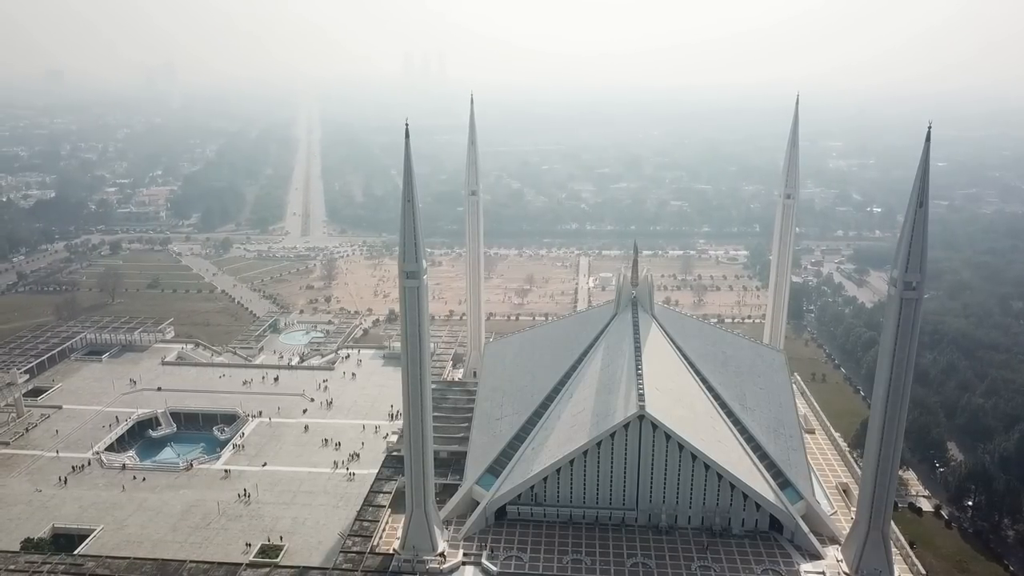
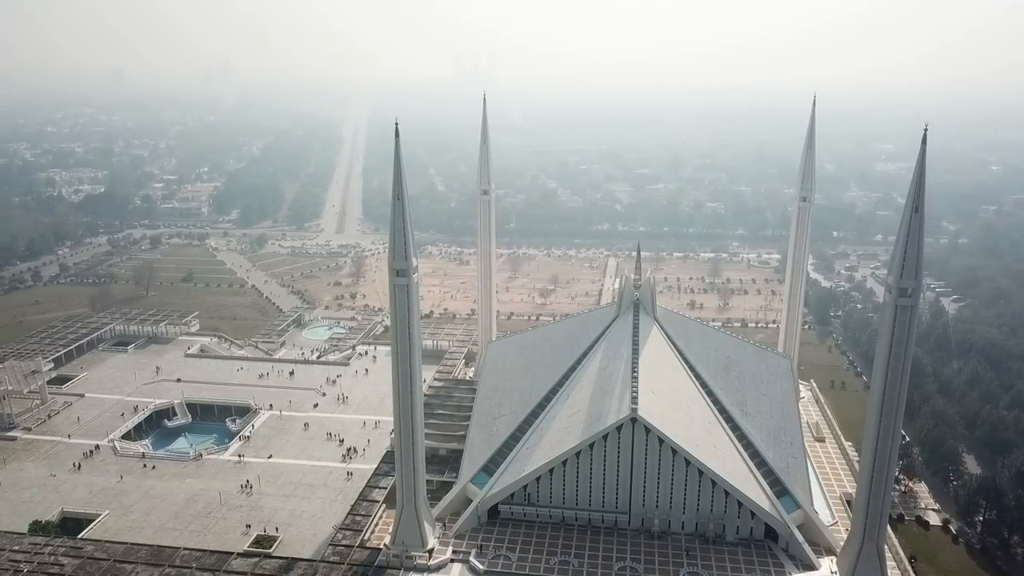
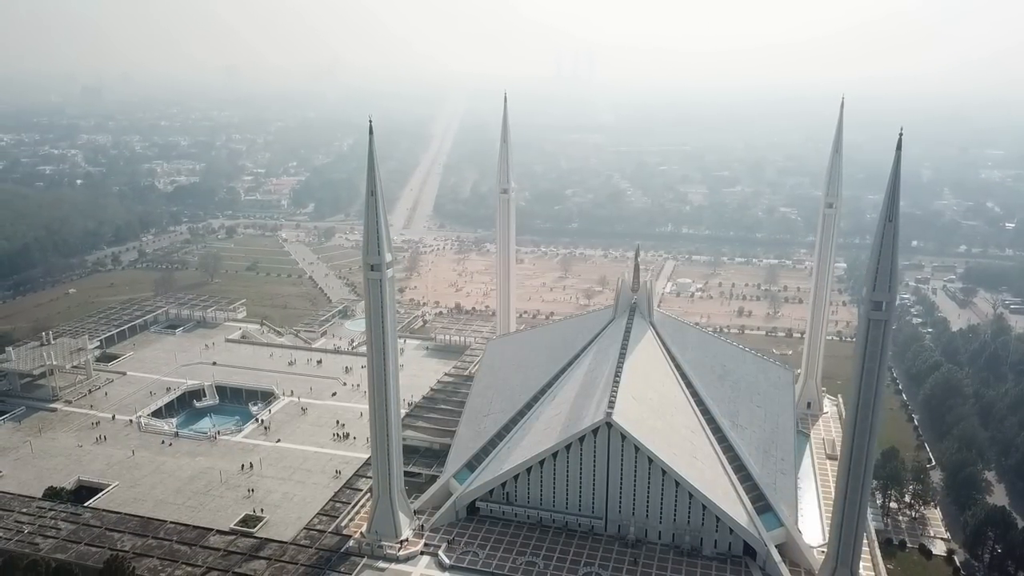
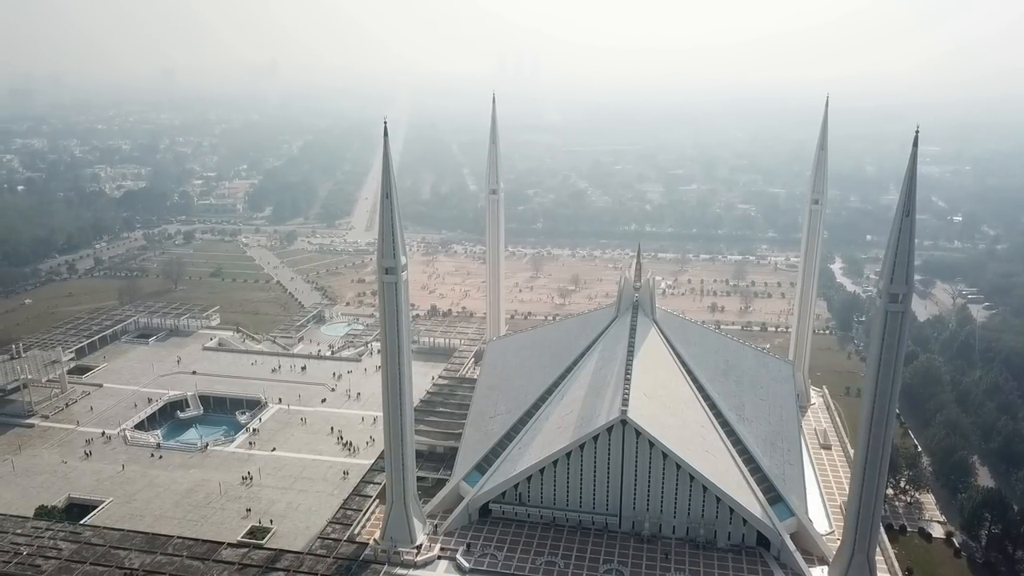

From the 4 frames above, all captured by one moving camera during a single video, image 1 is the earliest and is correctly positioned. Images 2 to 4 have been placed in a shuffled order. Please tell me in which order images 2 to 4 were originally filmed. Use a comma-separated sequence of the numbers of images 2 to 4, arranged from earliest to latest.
2, 4, 3
